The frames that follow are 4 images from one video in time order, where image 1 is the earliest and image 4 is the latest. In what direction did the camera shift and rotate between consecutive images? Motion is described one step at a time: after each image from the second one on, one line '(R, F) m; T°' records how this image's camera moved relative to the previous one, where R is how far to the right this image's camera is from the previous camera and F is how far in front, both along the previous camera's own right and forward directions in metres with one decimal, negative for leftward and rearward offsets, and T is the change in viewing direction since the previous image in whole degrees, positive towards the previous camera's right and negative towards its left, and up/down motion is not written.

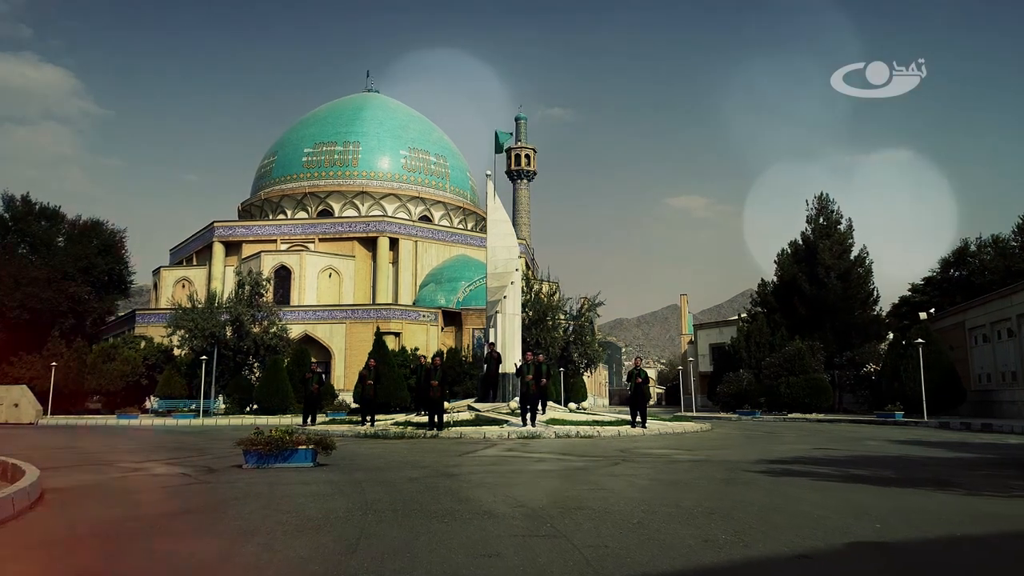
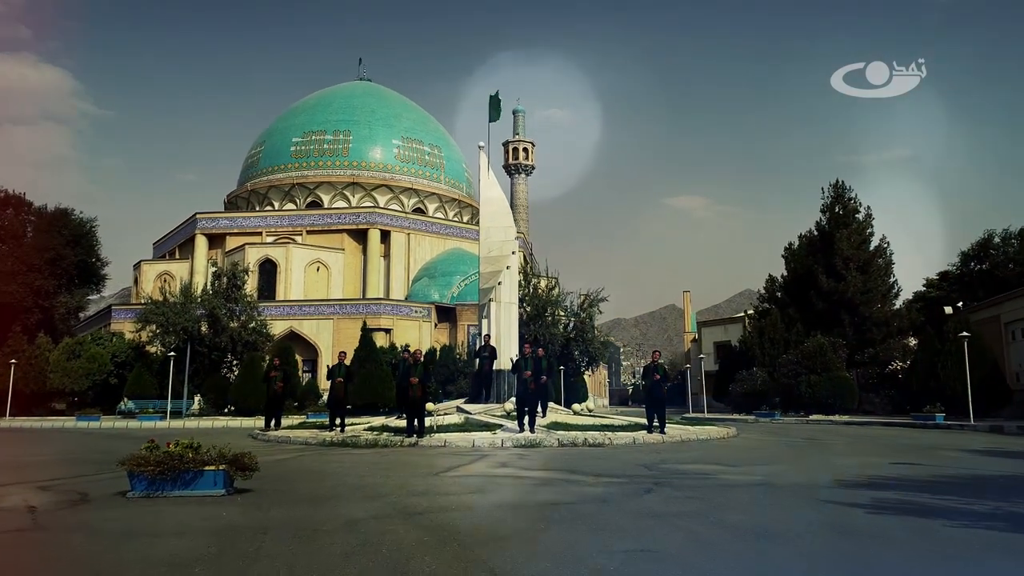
(0.0, +1.9) m; 0°
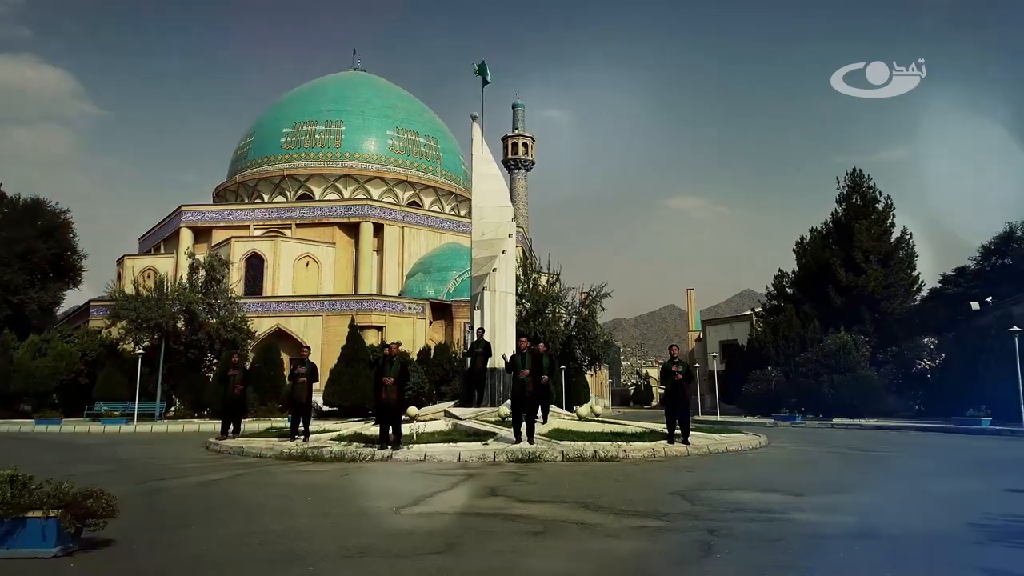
(+0.1, +1.6) m; 0°
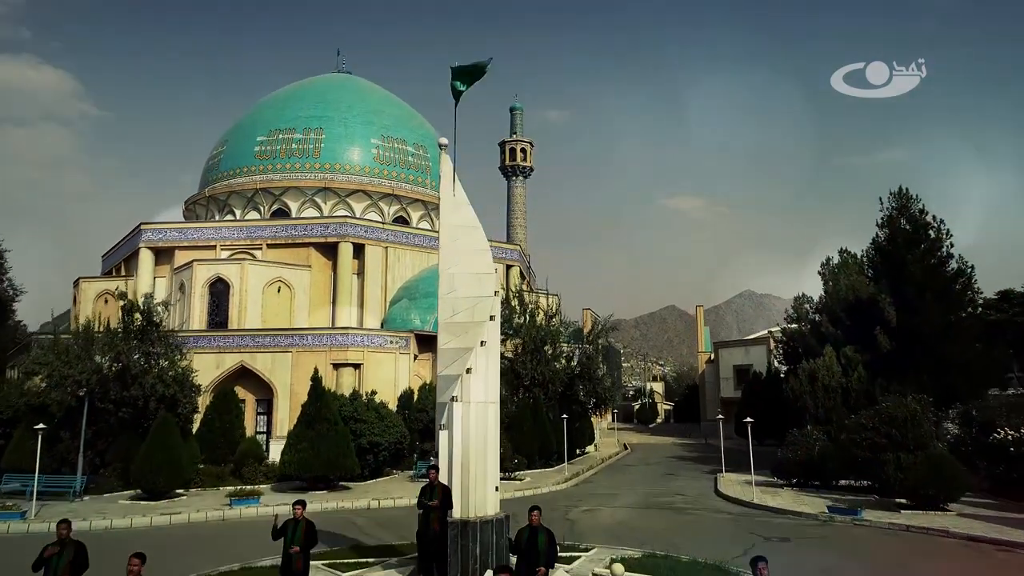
(+0.2, +3.7) m; 0°
